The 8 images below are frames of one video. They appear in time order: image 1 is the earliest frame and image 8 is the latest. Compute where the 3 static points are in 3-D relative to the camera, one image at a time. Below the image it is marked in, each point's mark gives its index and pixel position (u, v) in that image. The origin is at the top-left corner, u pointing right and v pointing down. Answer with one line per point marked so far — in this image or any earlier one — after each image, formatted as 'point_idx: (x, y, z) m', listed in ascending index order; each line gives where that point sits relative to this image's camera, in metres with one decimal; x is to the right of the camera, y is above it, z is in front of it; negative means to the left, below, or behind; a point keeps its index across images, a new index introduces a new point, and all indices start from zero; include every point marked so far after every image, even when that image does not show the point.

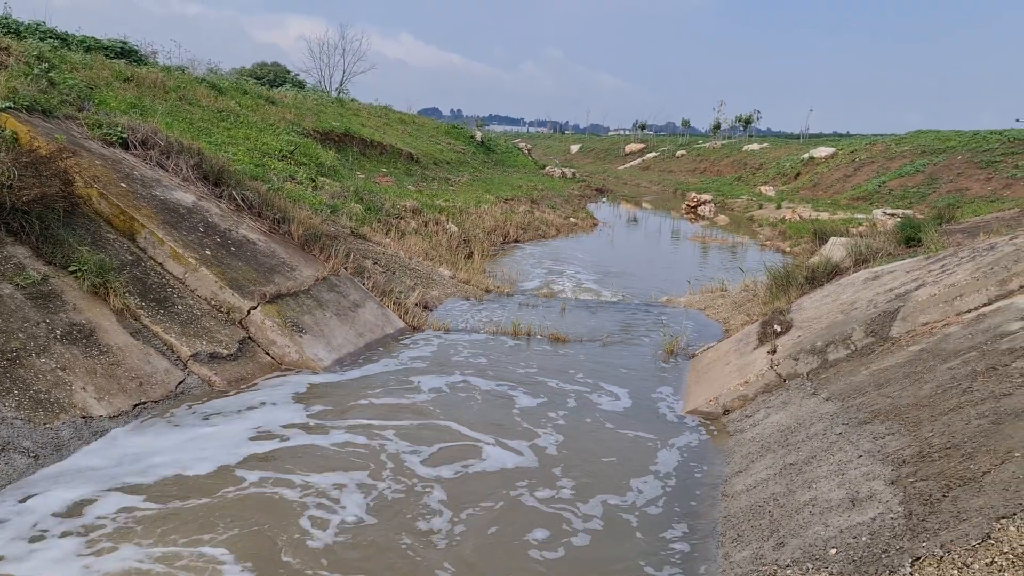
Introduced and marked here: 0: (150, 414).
0: (-3.9, -1.3, +5.7) m
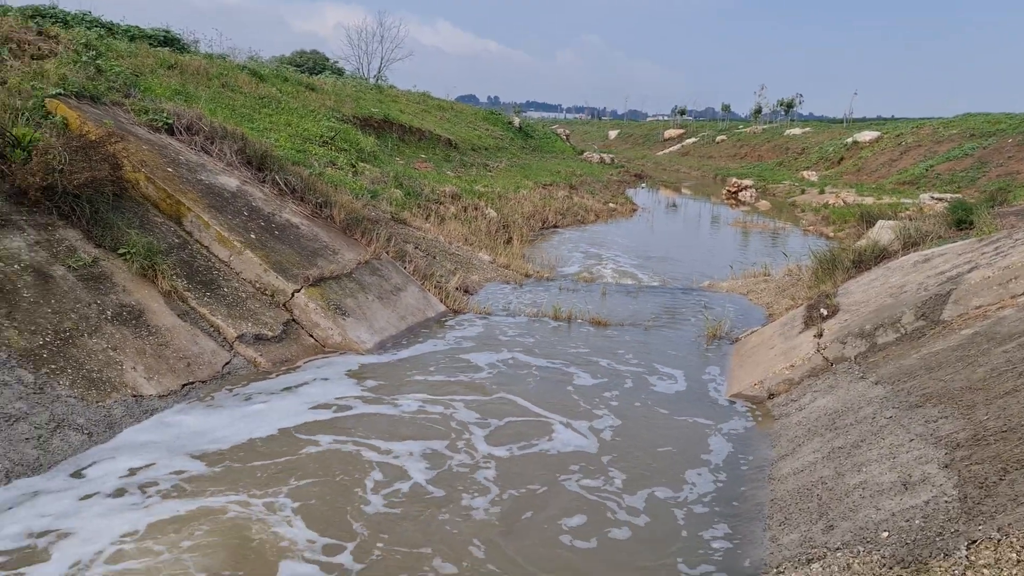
0: (-3.5, -1.1, +5.8) m
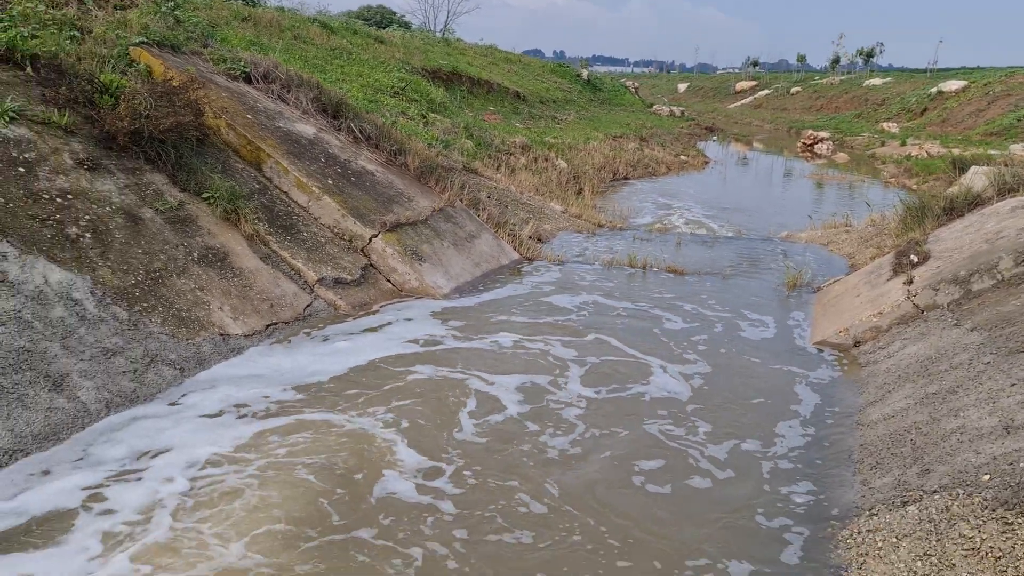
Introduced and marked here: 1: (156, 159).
0: (-2.6, -0.5, +5.9) m
1: (-4.4, +1.6, +6.5) m
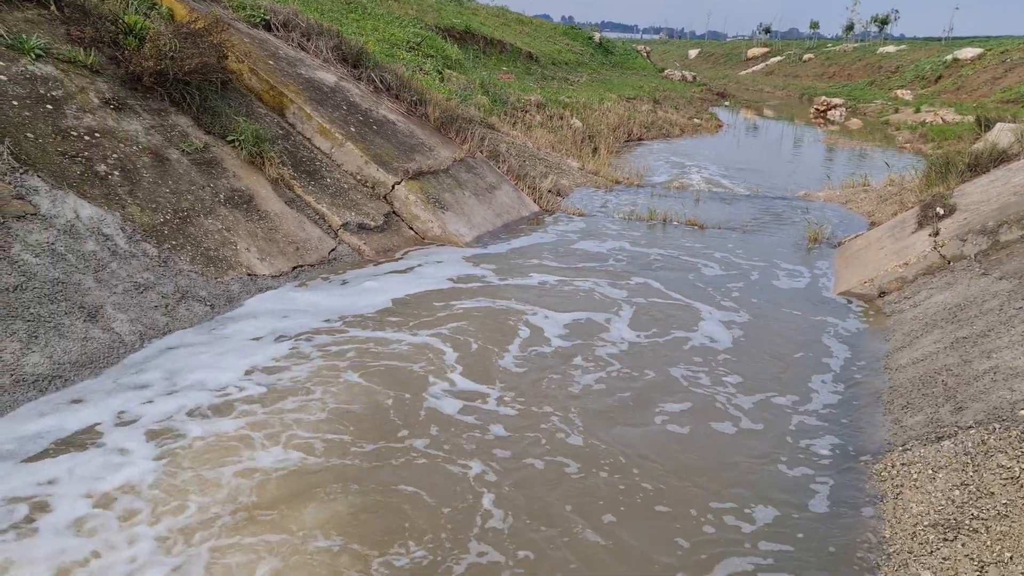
0: (-2.3, +0.2, +6.0) m
1: (-4.1, +2.3, +6.5) m
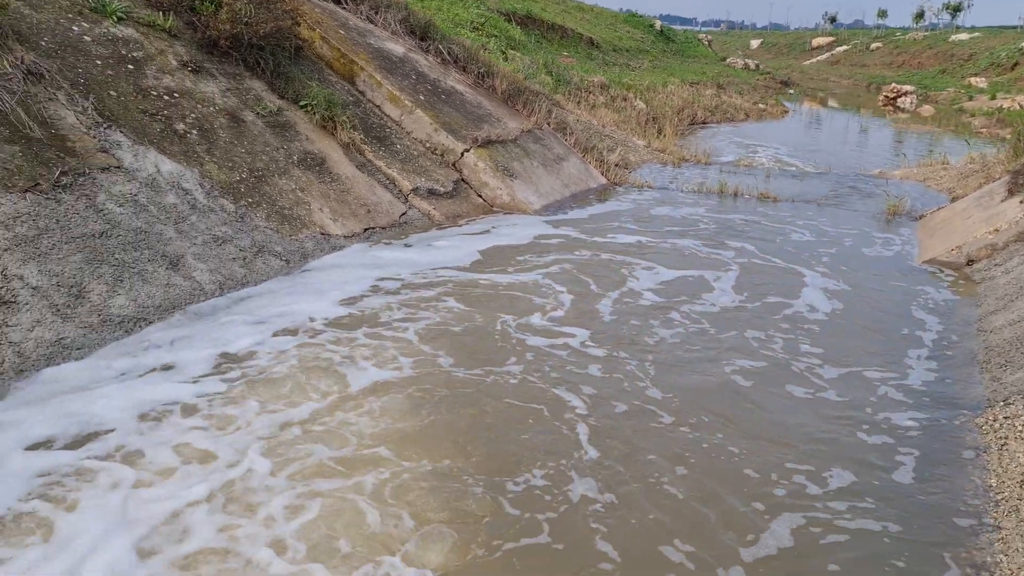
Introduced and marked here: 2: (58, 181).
0: (-1.5, +0.6, +5.9) m
1: (-3.2, +2.7, +6.5) m
2: (-4.4, +0.9, +4.9) m
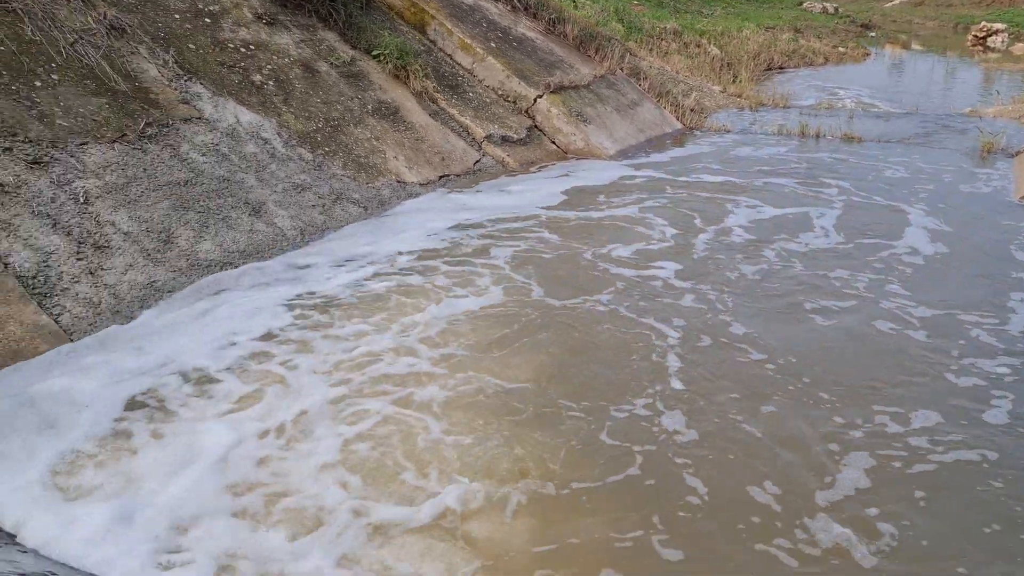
0: (-0.6, +1.2, +5.8) m
1: (-2.3, +3.3, +6.5) m
2: (-3.6, +1.5, +5.0) m
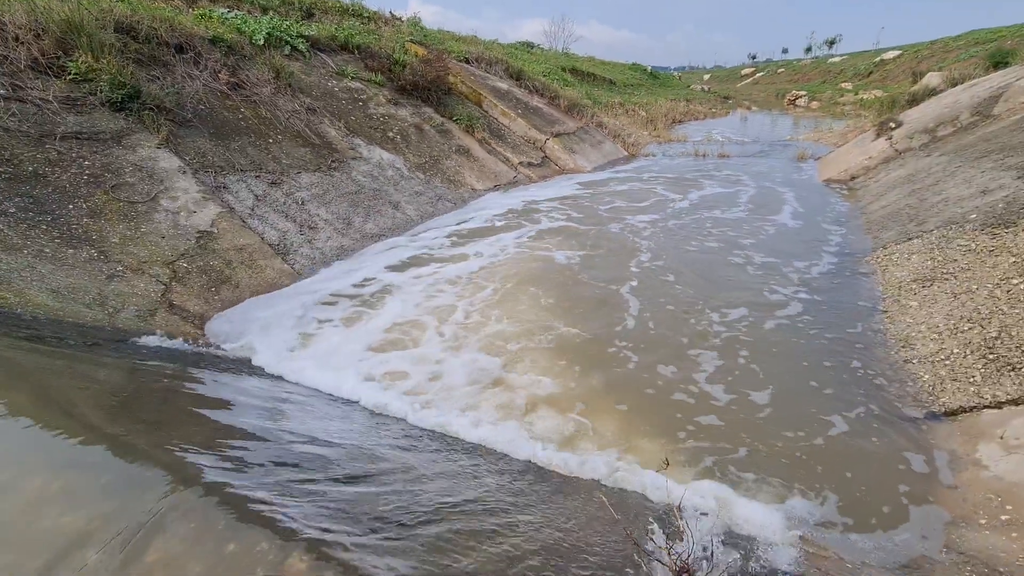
0: (-0.1, +2.0, +10.2) m
1: (-2.0, +3.9, +11.1) m
2: (-3.0, +2.2, +9.2) m
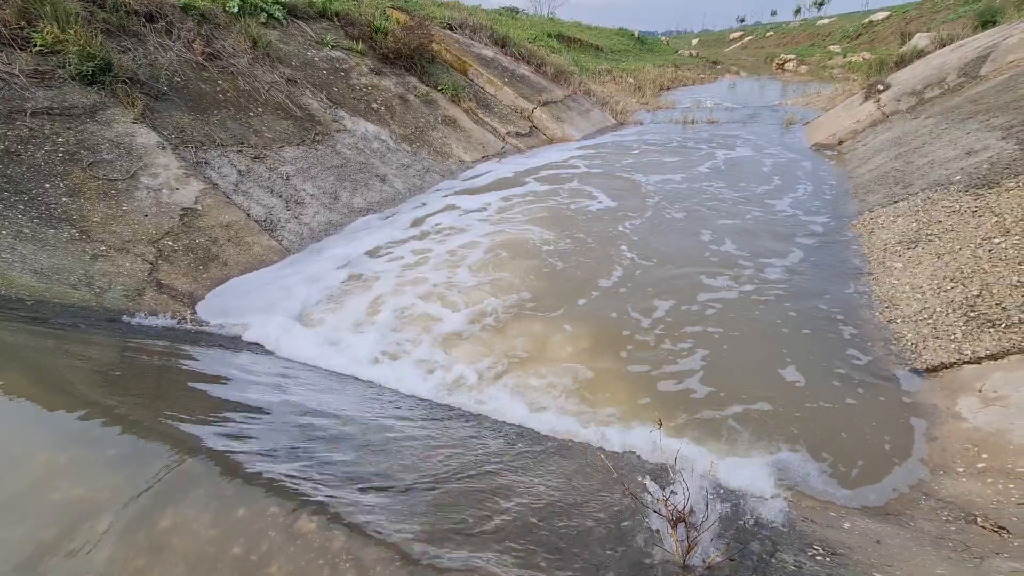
0: (-0.4, +2.5, +10.1) m
1: (-2.3, +4.4, +10.8) m
2: (-3.2, +2.6, +9.1) m
